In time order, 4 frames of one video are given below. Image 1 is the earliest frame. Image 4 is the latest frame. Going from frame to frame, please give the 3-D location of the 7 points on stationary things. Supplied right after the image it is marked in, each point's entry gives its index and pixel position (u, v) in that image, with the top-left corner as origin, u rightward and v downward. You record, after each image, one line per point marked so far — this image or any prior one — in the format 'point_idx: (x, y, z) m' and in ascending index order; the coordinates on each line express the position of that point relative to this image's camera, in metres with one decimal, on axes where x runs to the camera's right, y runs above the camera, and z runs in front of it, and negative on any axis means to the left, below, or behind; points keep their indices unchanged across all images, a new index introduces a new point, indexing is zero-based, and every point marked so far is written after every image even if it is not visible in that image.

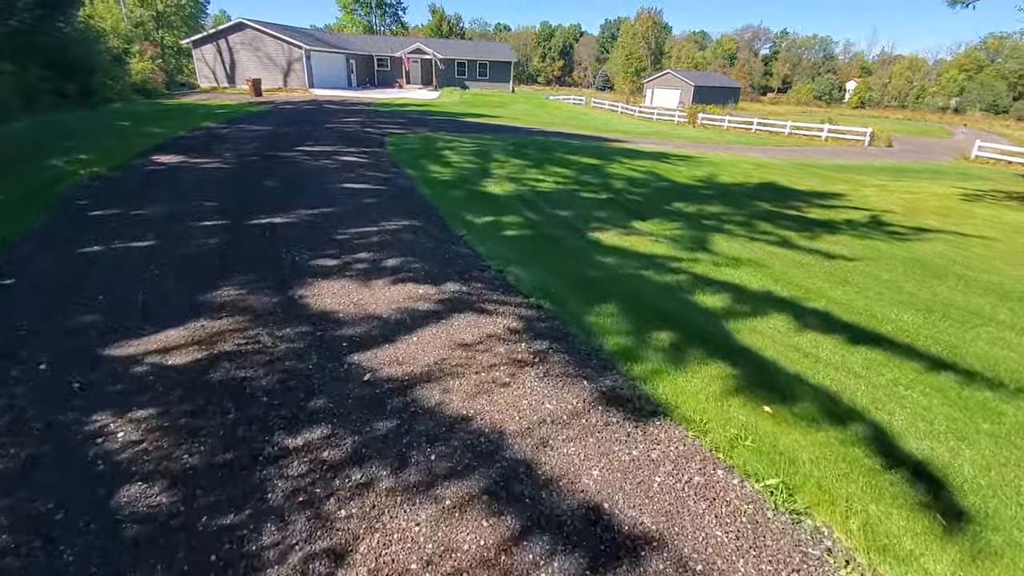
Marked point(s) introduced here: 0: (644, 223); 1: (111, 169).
0: (+2.2, +1.1, +8.5) m
1: (-6.5, +1.9, +8.2) m
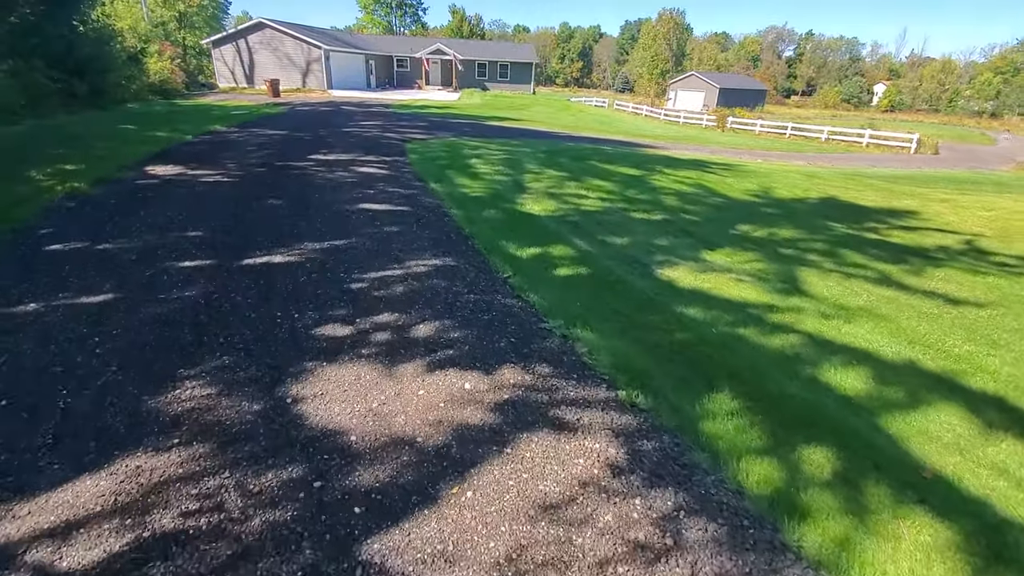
0: (+2.8, +0.5, +7.1) m
1: (-5.9, +1.5, +7.1) m
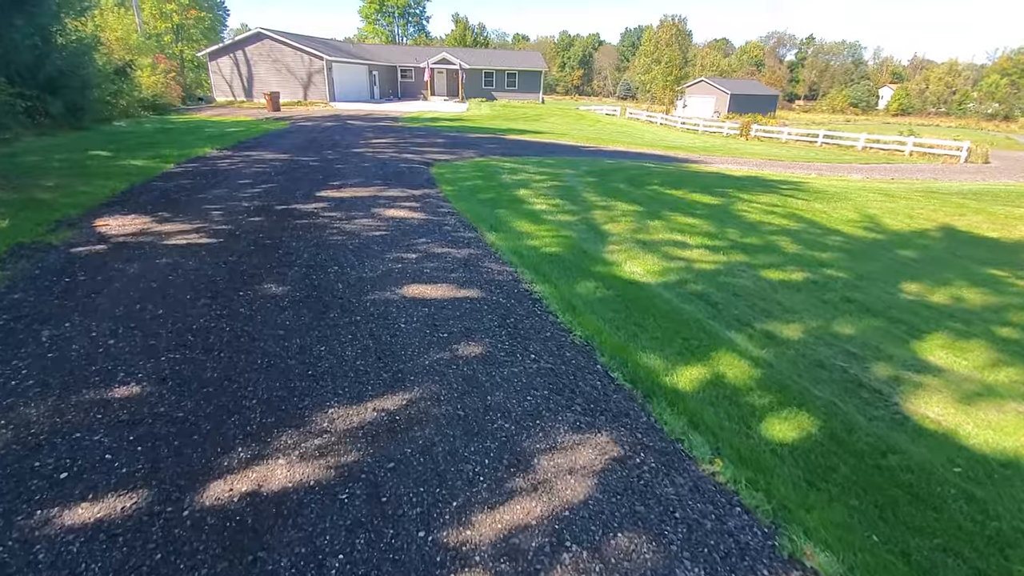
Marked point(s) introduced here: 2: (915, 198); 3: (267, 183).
0: (+4.0, -0.6, +4.7) m
1: (-4.8, +0.3, +4.8) m
2: (+12.5, +2.8, +15.5) m
3: (-4.4, +1.9, +9.0) m
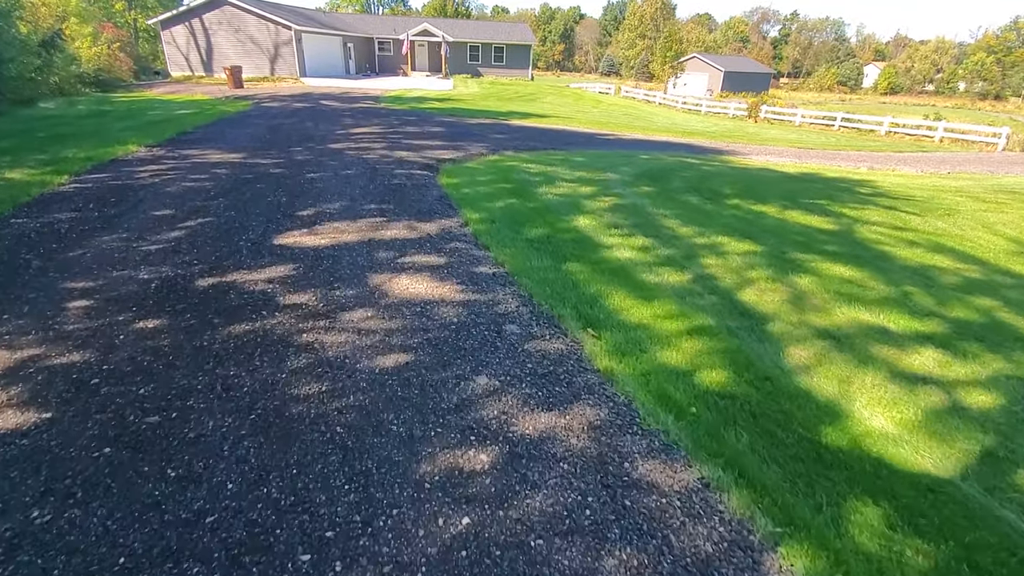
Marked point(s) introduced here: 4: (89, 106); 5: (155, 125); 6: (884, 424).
0: (+4.9, -1.7, +2.0) m
1: (-3.8, -0.9, +1.6) m
2: (+13.0, +2.2, +13.0) m
3: (-3.6, +0.9, +5.8) m
4: (-14.9, +6.4, +17.8) m
5: (-9.7, +4.4, +13.6) m
6: (+2.4, -0.9, +3.3) m
